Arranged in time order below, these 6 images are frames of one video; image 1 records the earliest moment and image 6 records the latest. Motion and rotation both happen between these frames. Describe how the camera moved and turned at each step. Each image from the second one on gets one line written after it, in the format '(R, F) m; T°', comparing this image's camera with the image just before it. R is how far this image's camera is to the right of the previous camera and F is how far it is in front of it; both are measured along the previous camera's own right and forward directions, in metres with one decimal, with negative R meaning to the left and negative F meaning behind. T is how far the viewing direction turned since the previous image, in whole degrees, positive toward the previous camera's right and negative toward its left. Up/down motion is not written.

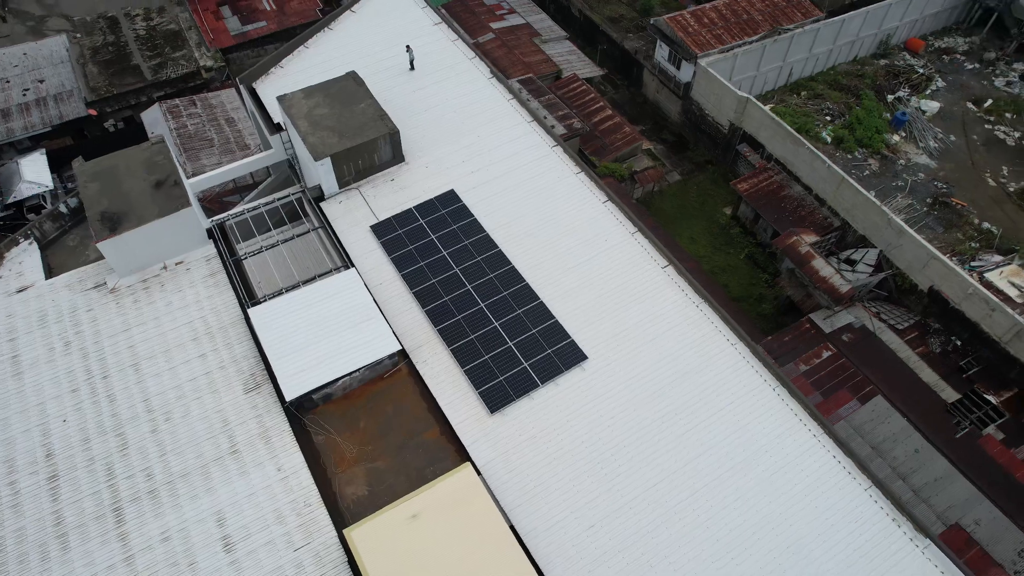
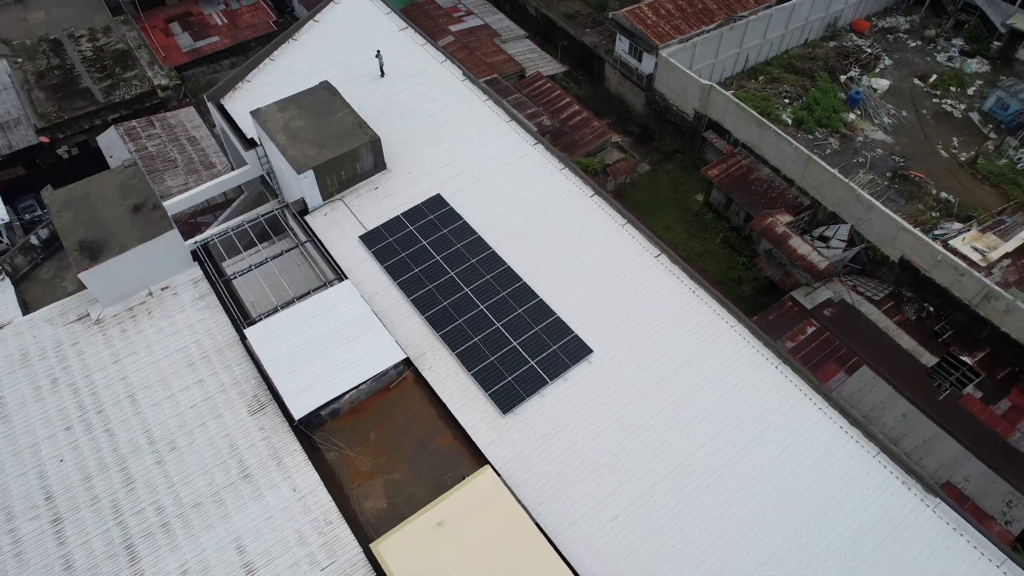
(-1.1, 0.0) m; +3°
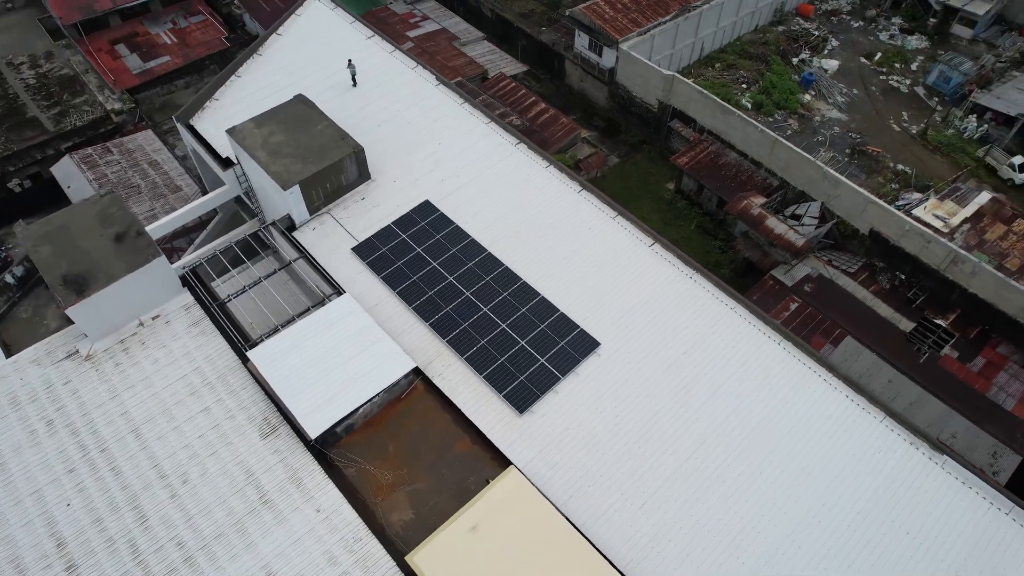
(-1.2, 0.0) m; +3°
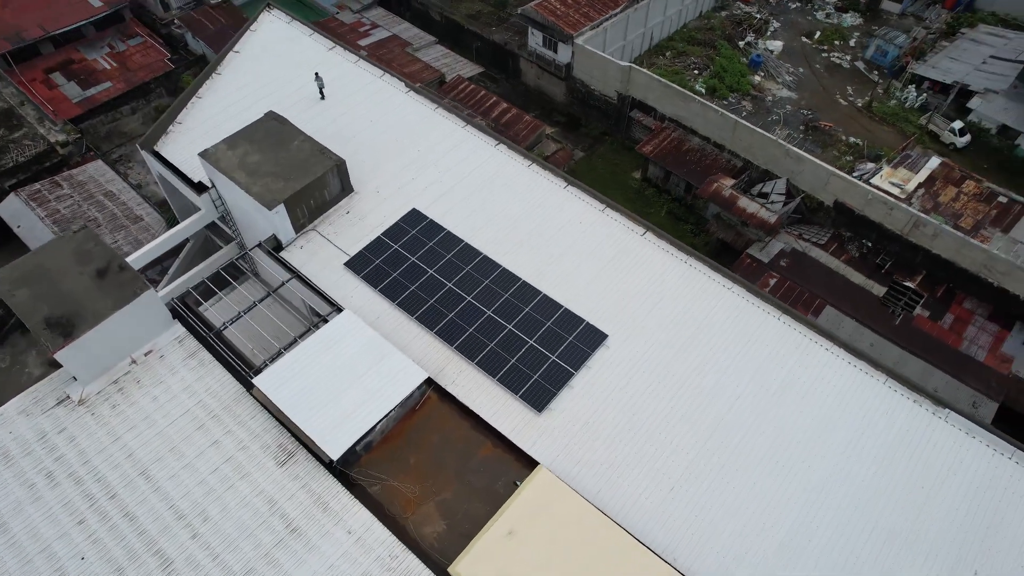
(-1.4, +0.1) m; +4°
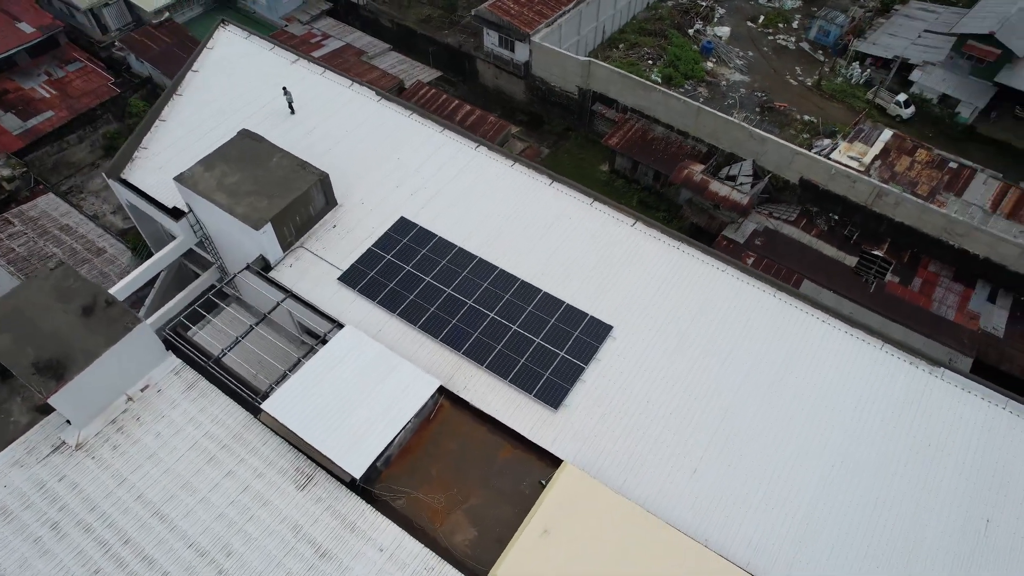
(-1.3, +0.1) m; +4°
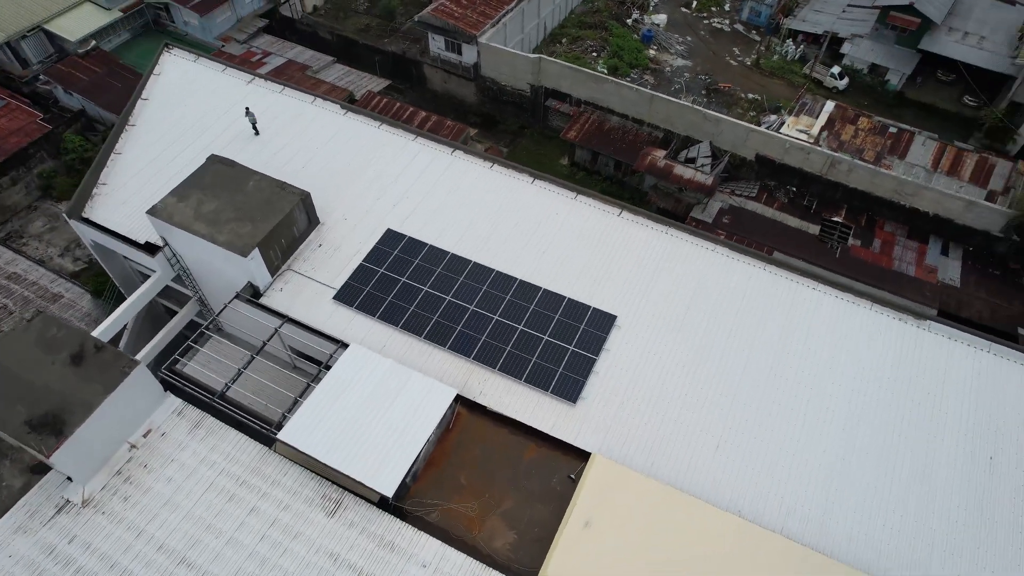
(-1.6, 0.0) m; +5°
